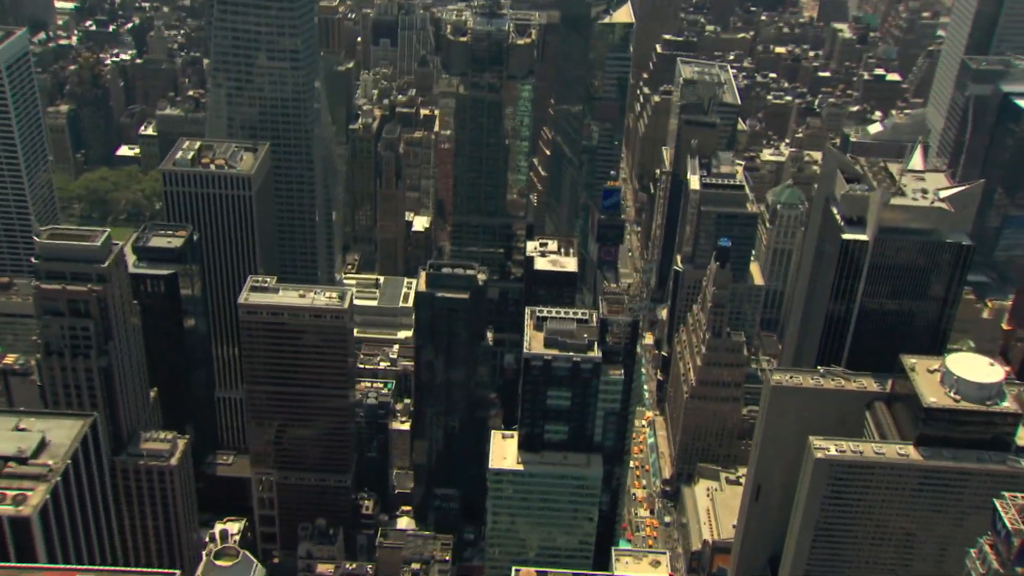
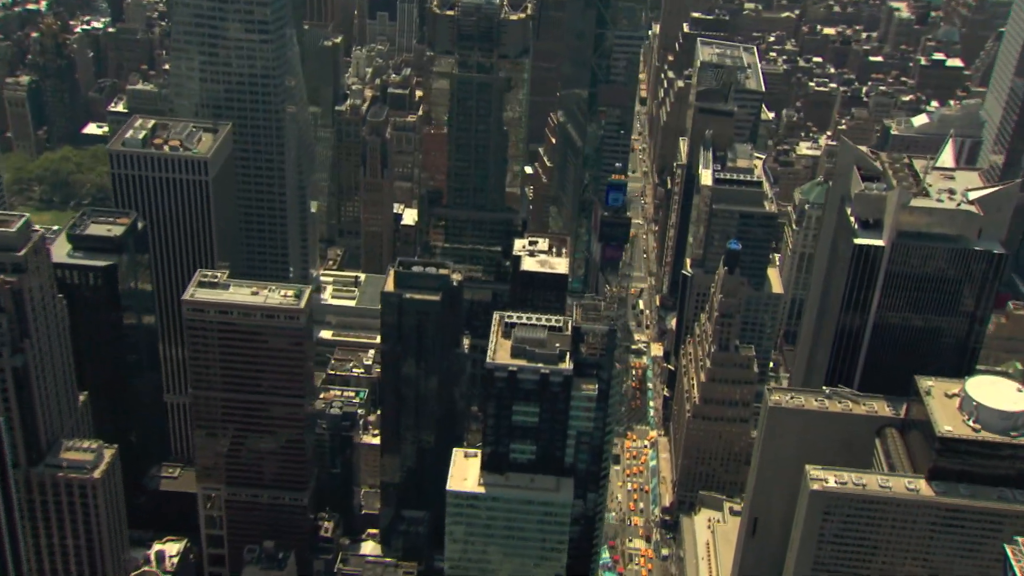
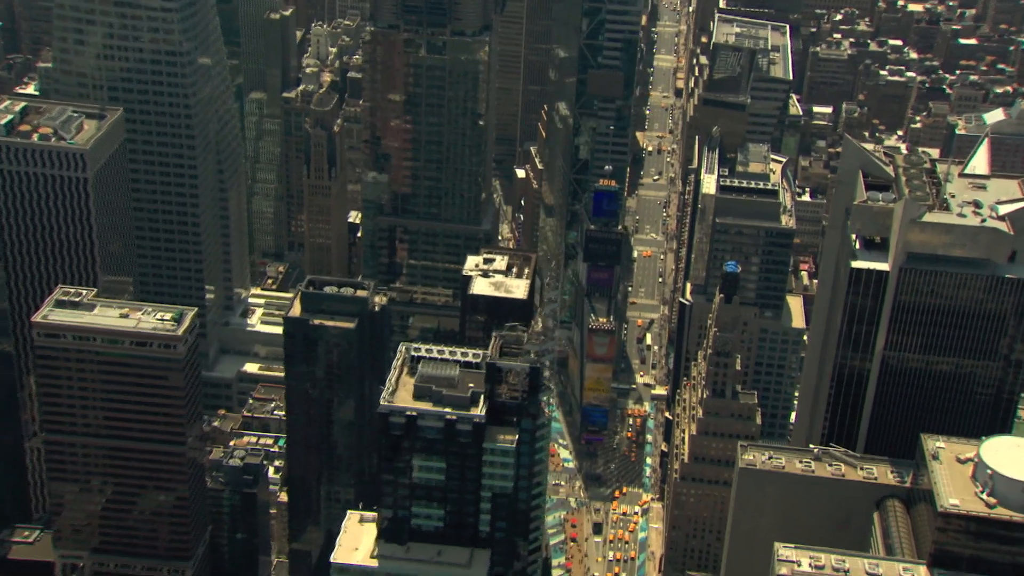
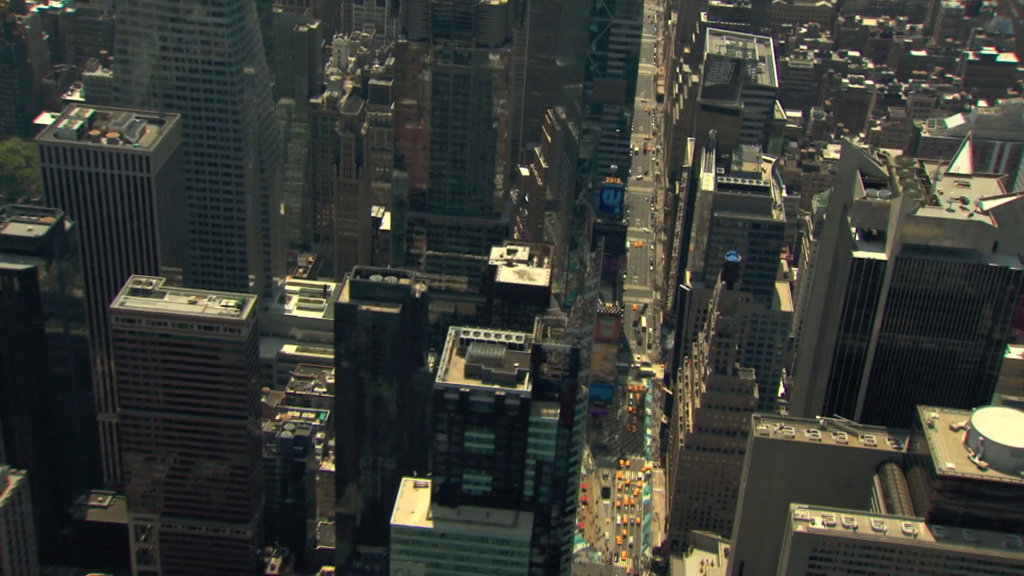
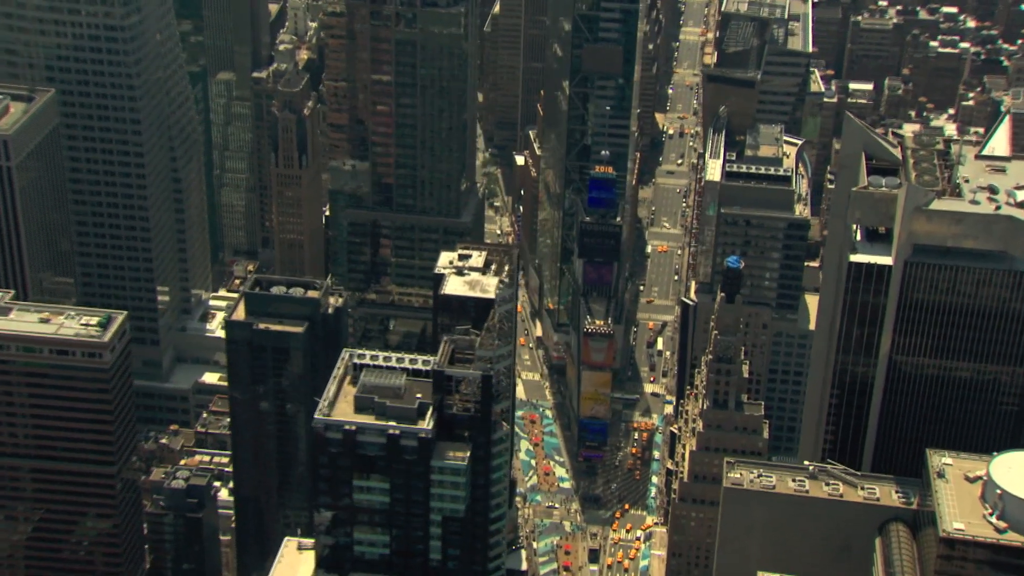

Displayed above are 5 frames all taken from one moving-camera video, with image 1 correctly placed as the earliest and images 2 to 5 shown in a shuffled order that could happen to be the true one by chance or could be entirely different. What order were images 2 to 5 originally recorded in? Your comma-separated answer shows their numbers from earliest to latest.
2, 4, 3, 5
